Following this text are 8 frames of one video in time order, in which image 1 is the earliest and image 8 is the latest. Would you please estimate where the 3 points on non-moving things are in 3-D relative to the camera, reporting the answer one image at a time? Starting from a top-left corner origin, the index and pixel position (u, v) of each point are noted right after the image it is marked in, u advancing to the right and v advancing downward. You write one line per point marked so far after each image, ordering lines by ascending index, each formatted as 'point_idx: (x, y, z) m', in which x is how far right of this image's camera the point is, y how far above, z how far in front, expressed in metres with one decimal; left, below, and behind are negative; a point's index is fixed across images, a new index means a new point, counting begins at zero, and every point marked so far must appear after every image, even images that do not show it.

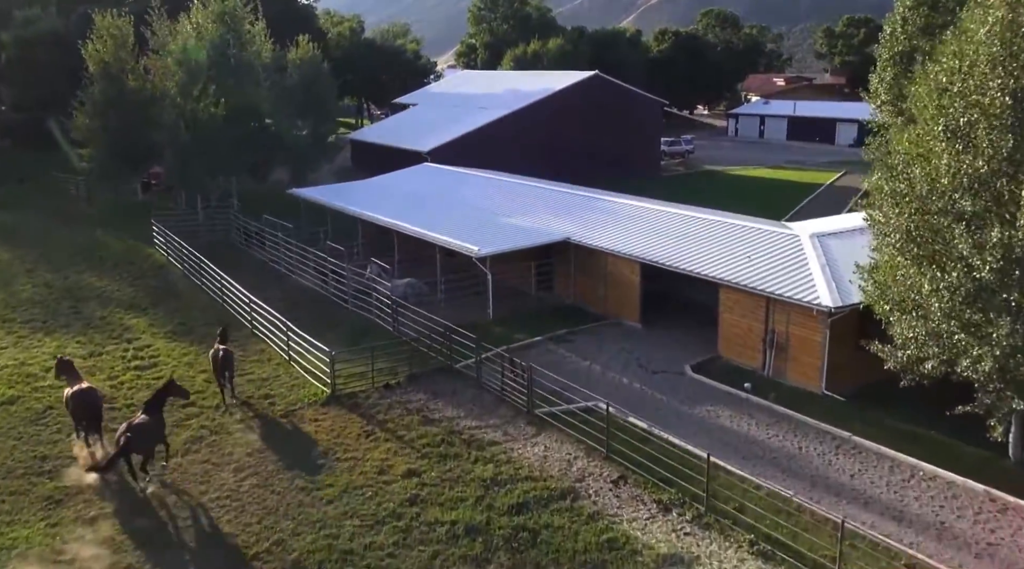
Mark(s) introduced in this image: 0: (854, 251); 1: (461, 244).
0: (+6.2, +0.6, +14.3) m
1: (-1.1, +0.9, +16.8) m
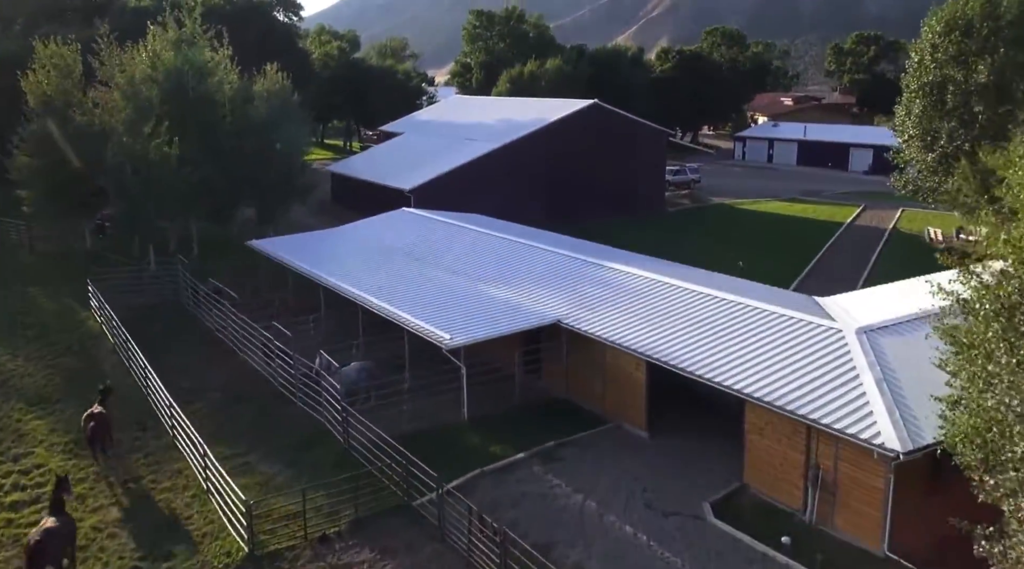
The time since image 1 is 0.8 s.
0: (+5.8, -1.0, +11.4) m
1: (-1.4, -0.8, +14.0) m
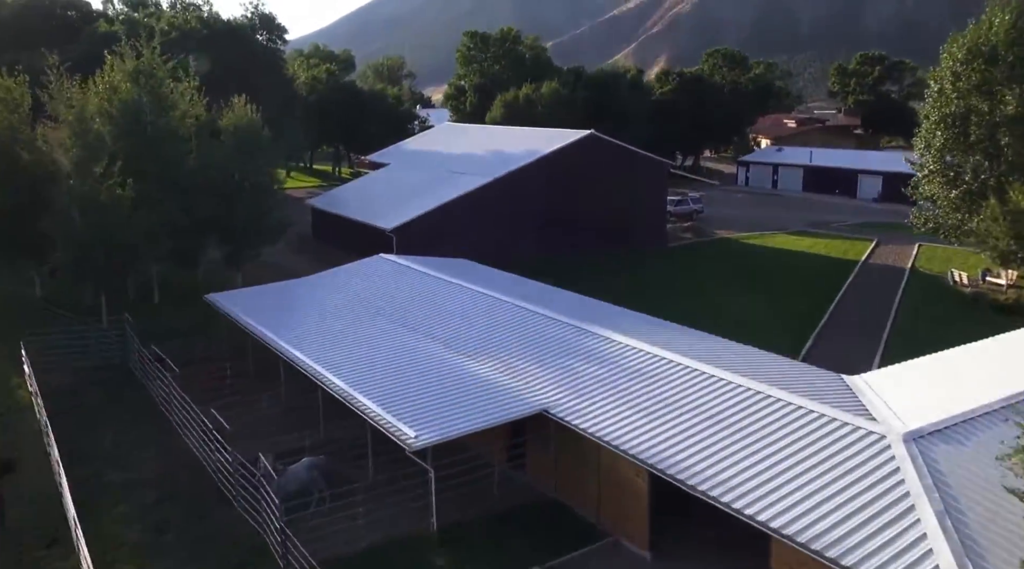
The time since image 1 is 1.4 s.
0: (+5.5, -2.2, +9.3) m
1: (-1.8, -2.0, +11.8) m
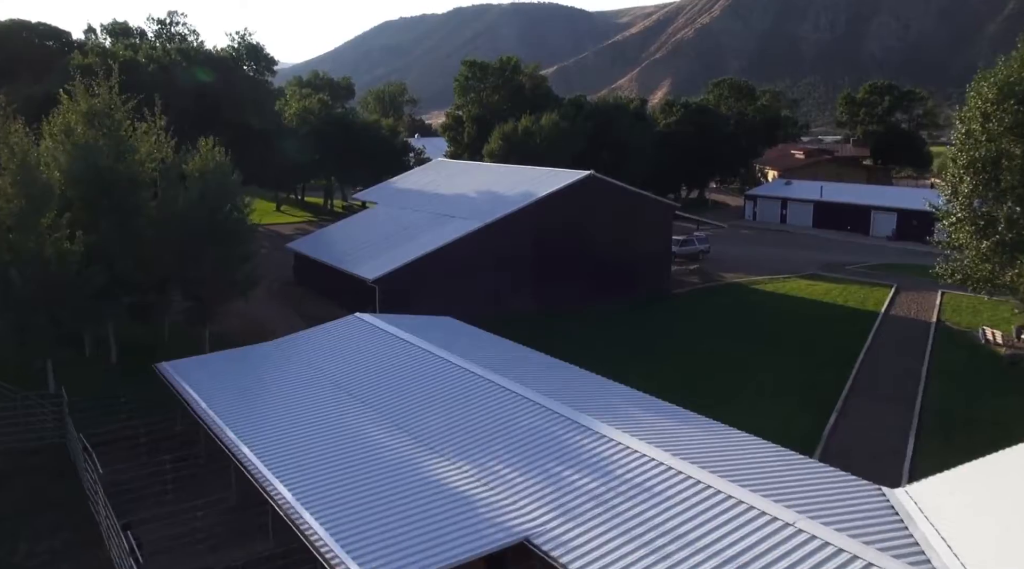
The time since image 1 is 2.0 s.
0: (+5.2, -3.5, +7.1) m
1: (-2.1, -3.3, +9.7) m
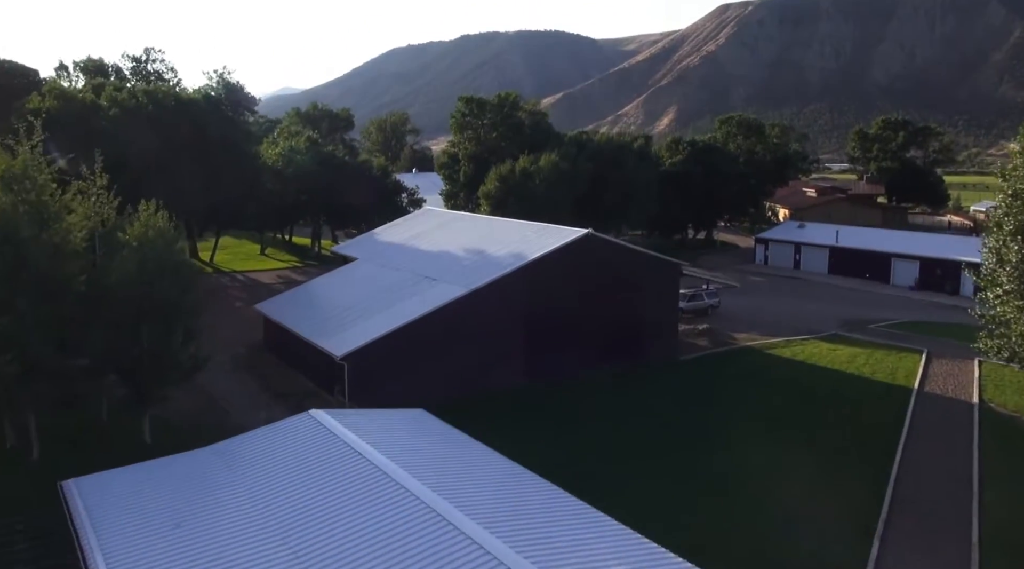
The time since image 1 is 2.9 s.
0: (+4.7, -5.0, +4.1) m
1: (-2.6, -5.0, +6.8) m
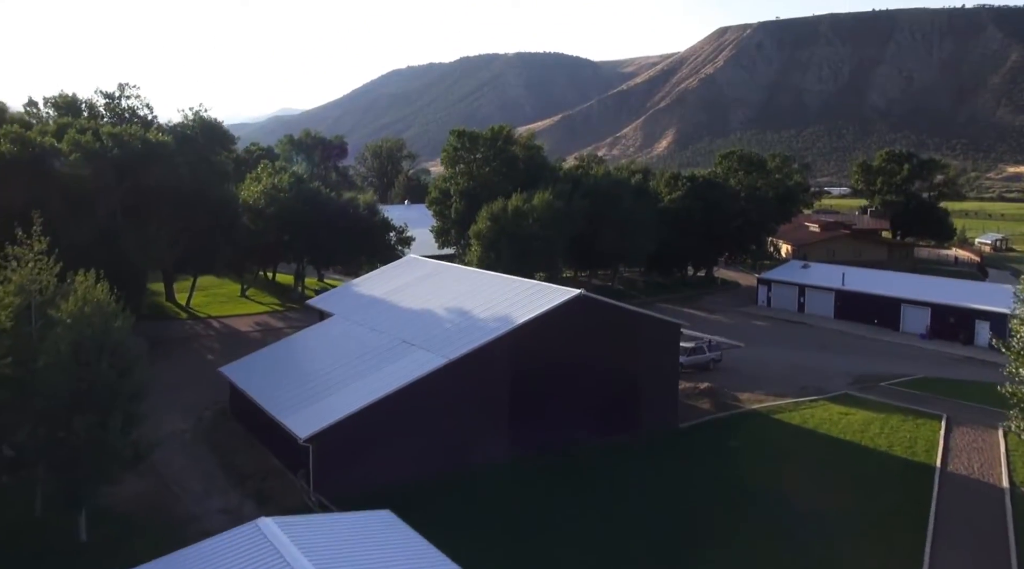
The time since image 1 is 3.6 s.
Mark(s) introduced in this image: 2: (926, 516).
0: (+4.2, -6.5, +2.0) m
1: (-3.0, -6.4, +4.6) m
2: (+10.4, -5.9, +20.0) m
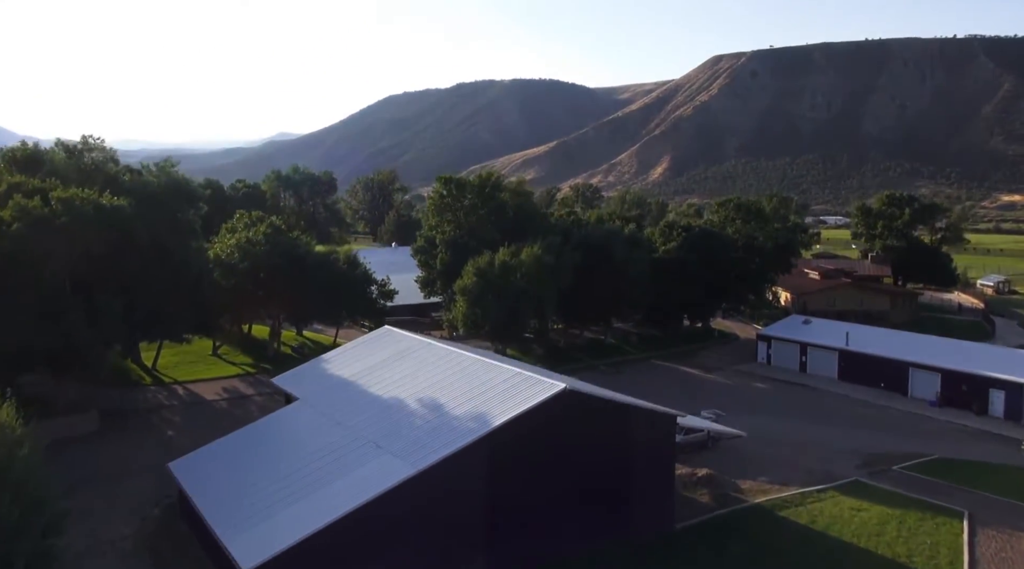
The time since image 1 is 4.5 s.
0: (+3.7, -8.3, -0.5) m
1: (-3.5, -8.3, +2.1) m
2: (+9.8, -8.3, +17.6) m
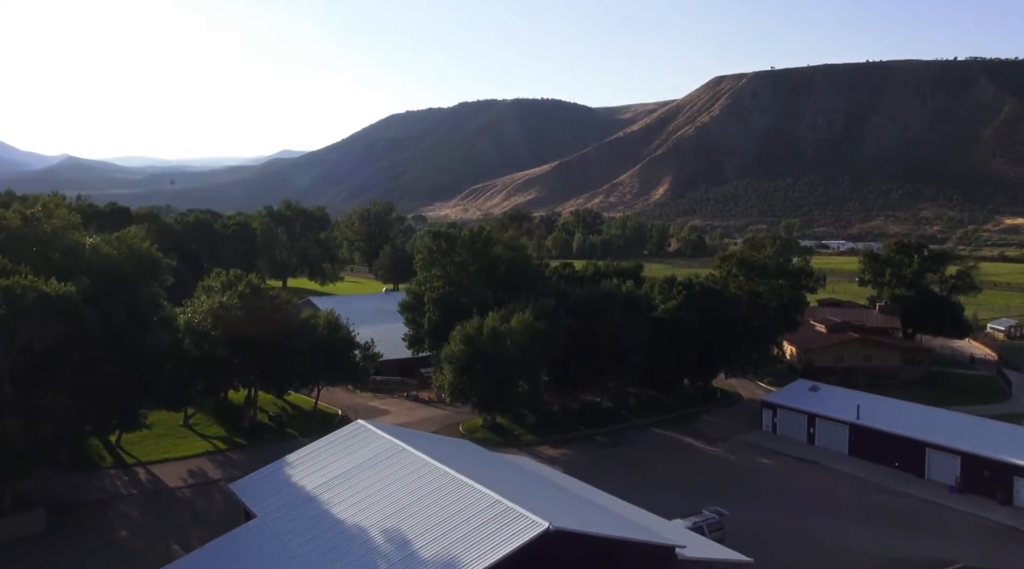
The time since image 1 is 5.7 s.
0: (+3.1, -10.8, -3.1) m
1: (-4.1, -10.9, -0.5) m
2: (+9.2, -11.2, +14.9) m
